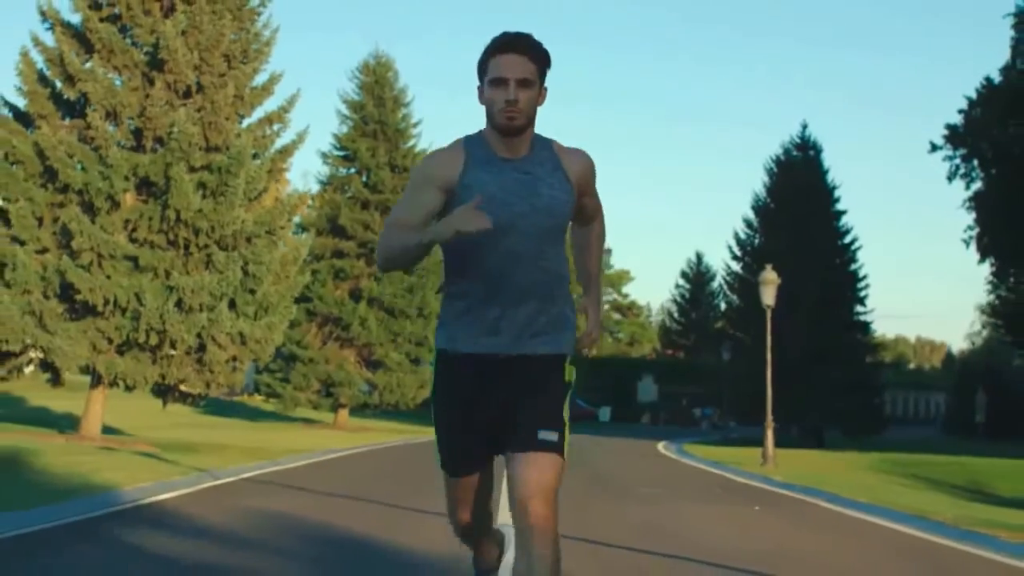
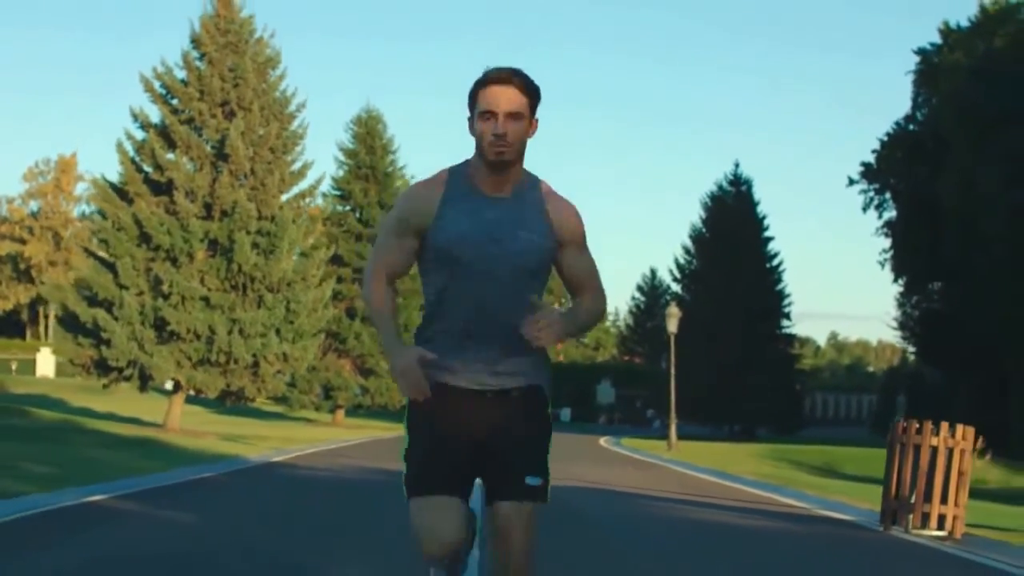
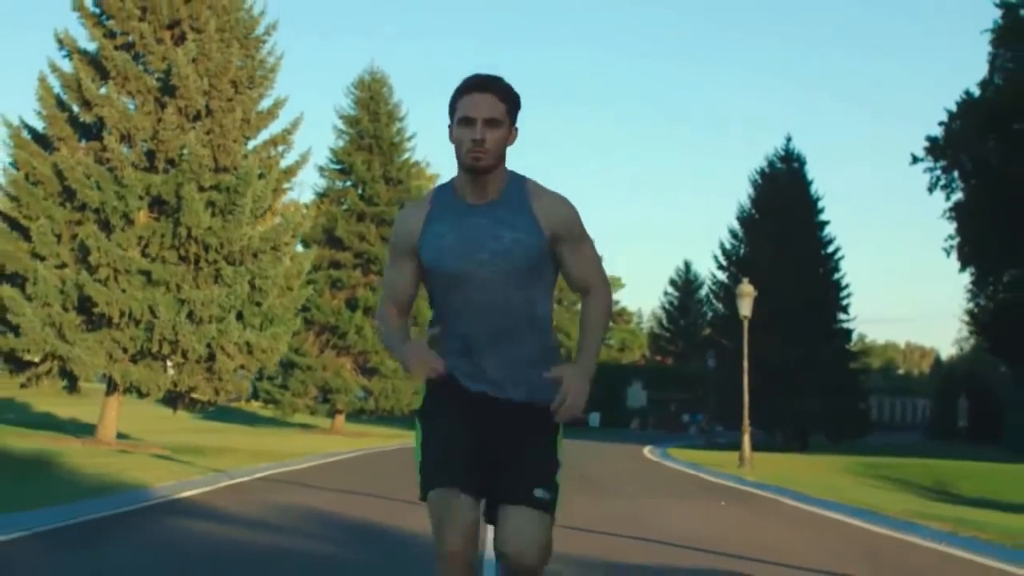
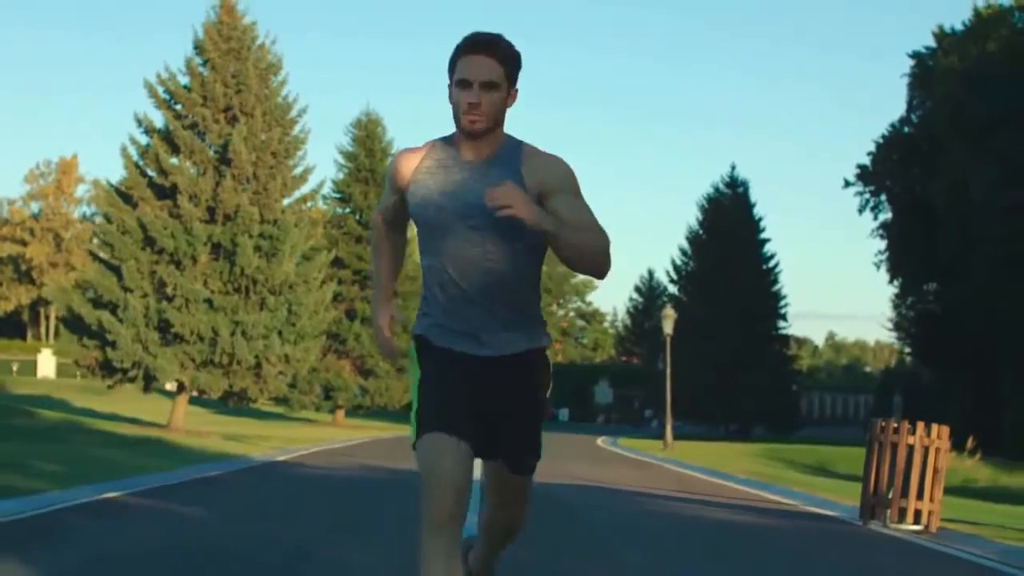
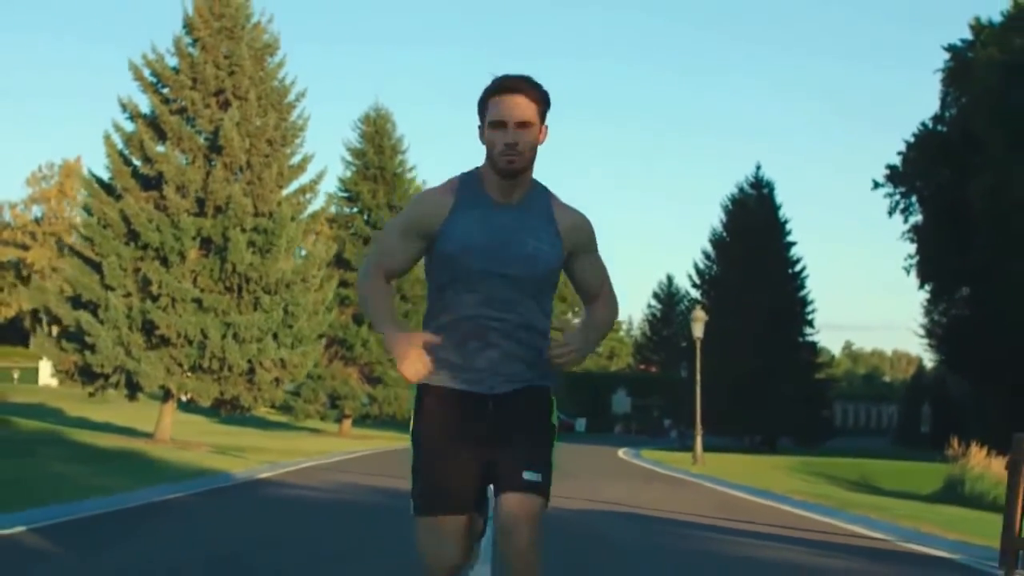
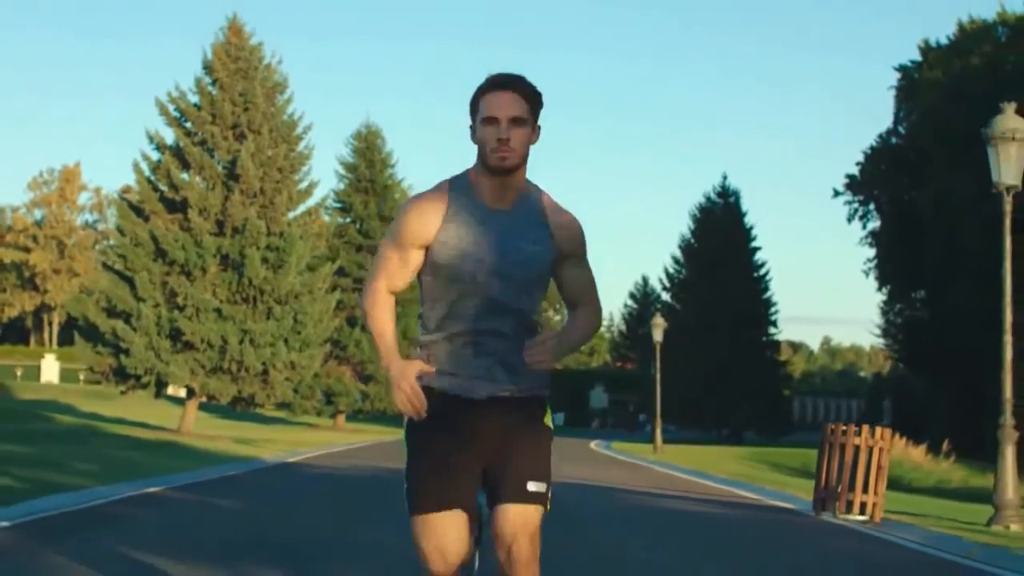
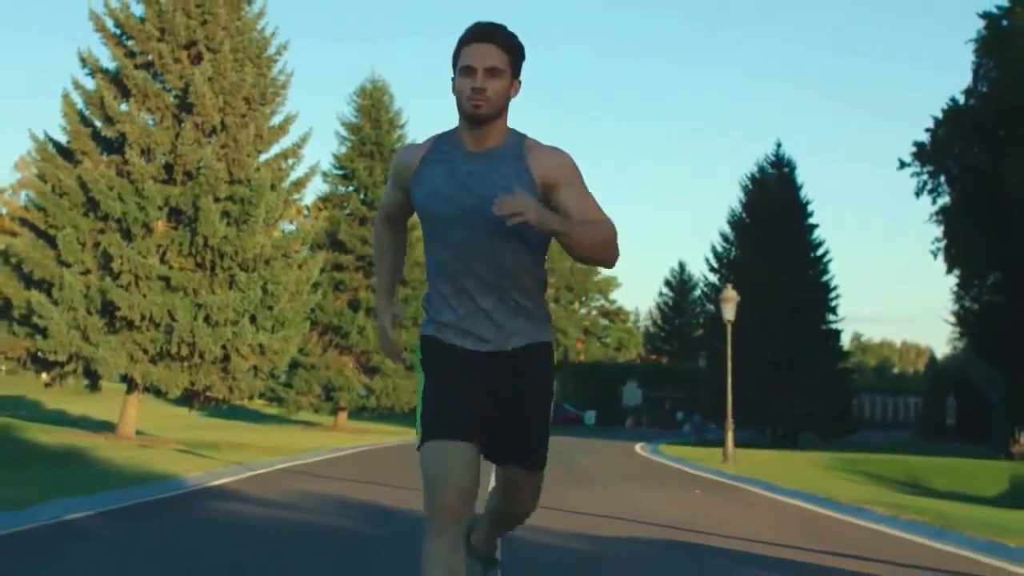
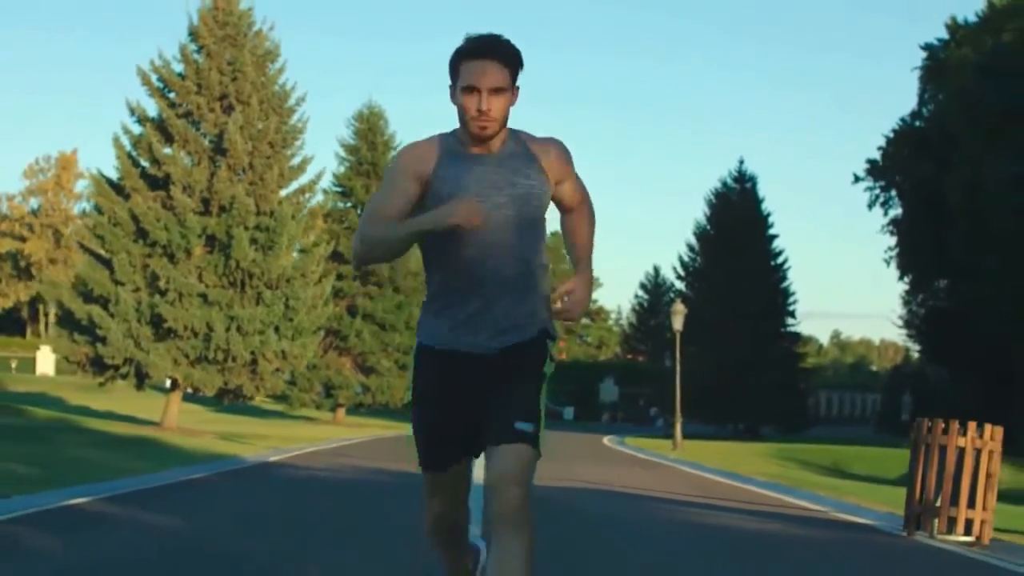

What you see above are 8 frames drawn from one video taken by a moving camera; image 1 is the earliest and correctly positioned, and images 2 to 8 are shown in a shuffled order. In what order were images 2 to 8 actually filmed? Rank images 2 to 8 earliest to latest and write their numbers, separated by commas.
3, 7, 5, 8, 2, 4, 6
